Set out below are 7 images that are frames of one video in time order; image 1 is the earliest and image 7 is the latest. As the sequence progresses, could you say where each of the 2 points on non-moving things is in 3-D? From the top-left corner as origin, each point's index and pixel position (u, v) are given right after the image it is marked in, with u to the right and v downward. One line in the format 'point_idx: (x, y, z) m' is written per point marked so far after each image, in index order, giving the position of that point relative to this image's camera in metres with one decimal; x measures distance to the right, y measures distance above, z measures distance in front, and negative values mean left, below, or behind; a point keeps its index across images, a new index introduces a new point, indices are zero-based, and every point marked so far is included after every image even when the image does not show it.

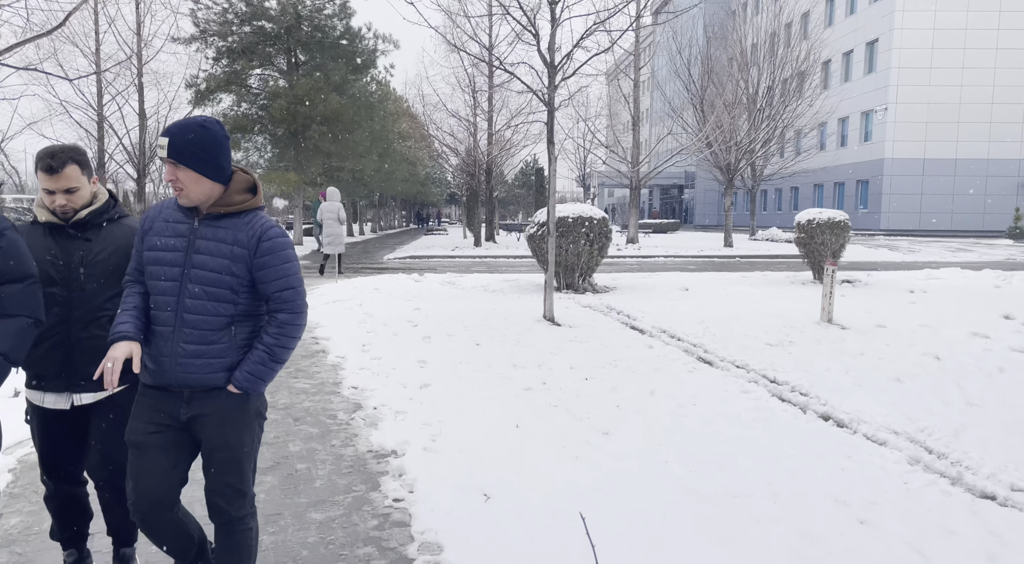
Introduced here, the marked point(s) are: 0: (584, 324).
0: (+0.9, -0.5, +8.8) m
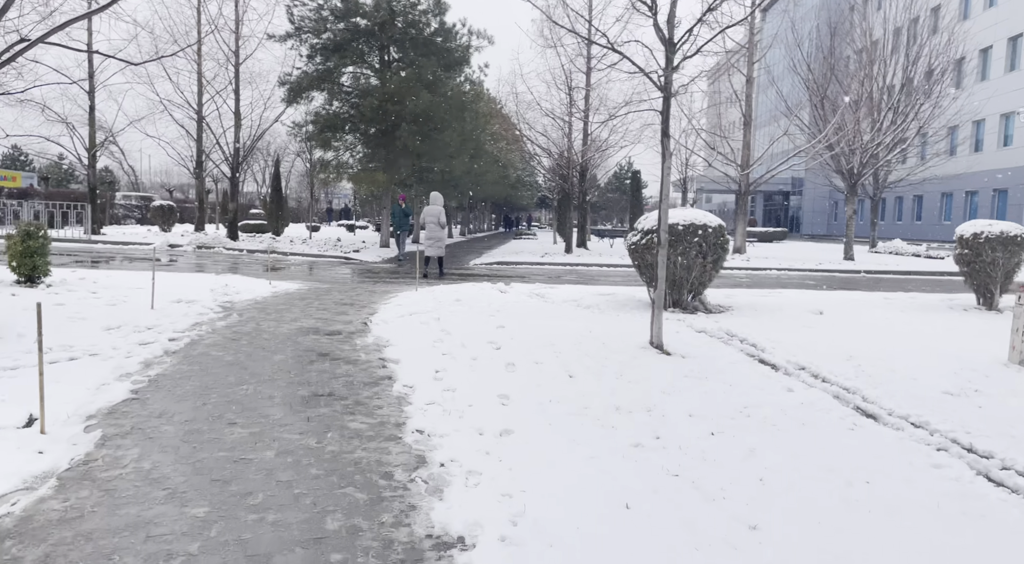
0: (+2.0, -0.8, +7.3) m
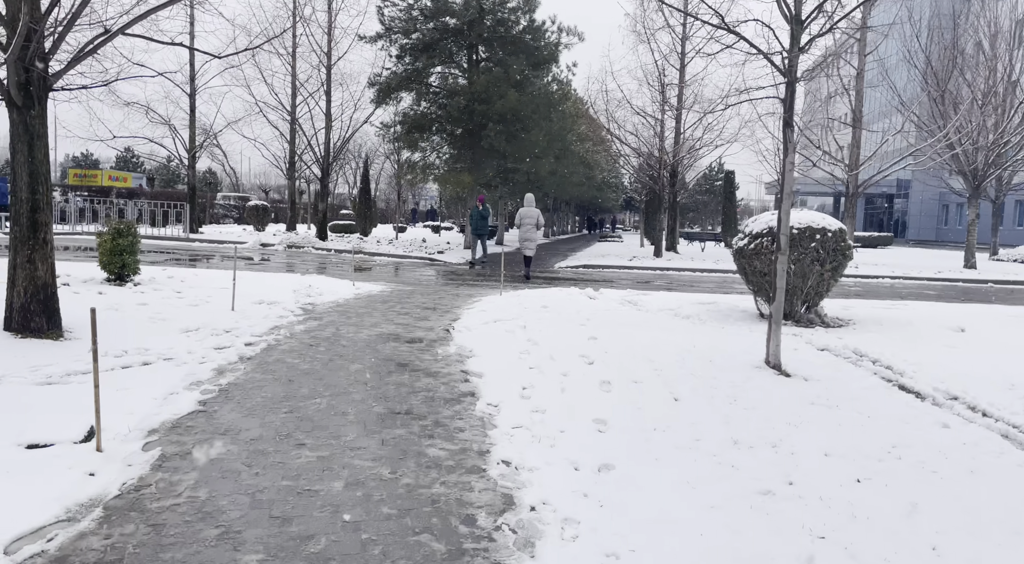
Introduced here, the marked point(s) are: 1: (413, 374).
0: (+2.9, -0.9, +6.3) m
1: (-0.9, -0.8, +6.2) m
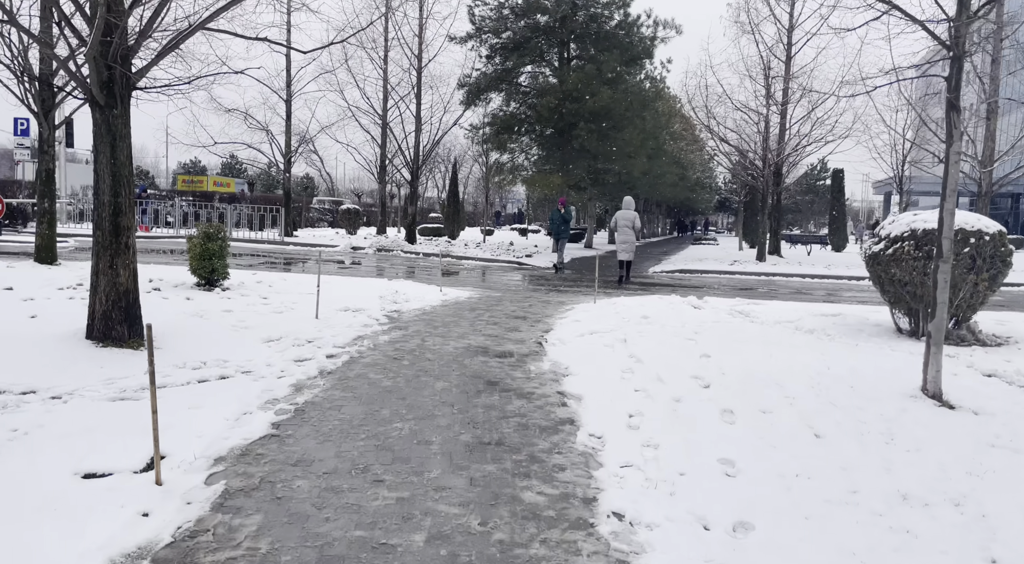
0: (+3.7, -1.0, +5.2) m
1: (-0.1, -0.9, +5.6) m
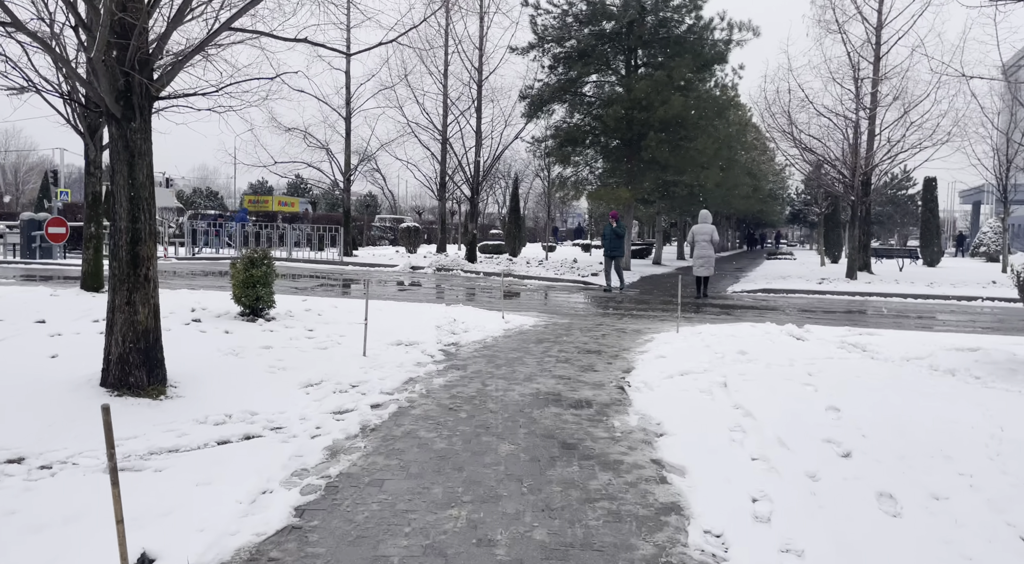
0: (+4.2, -1.2, +3.7) m
1: (+0.5, -1.2, +4.4) m
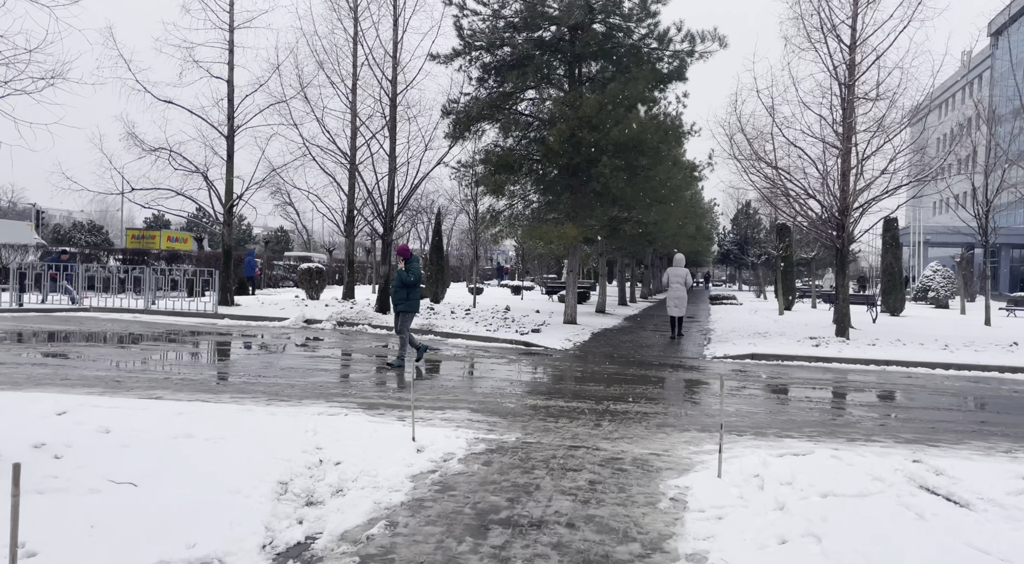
0: (+4.1, -1.7, -0.1) m
1: (+0.4, -1.7, +0.2) m
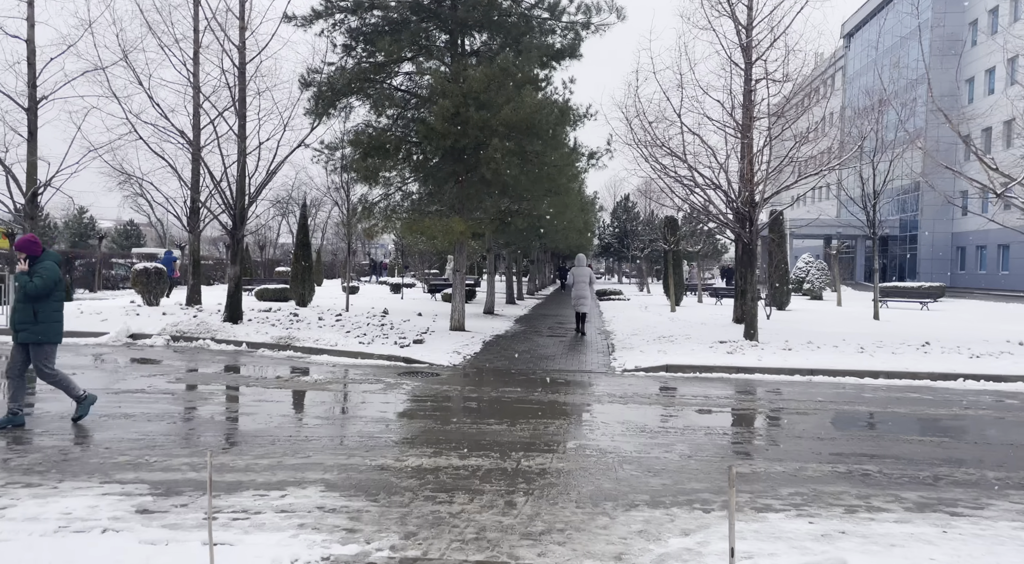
0: (+4.5, -1.9, -1.7) m
1: (+0.7, -1.9, -2.0) m
